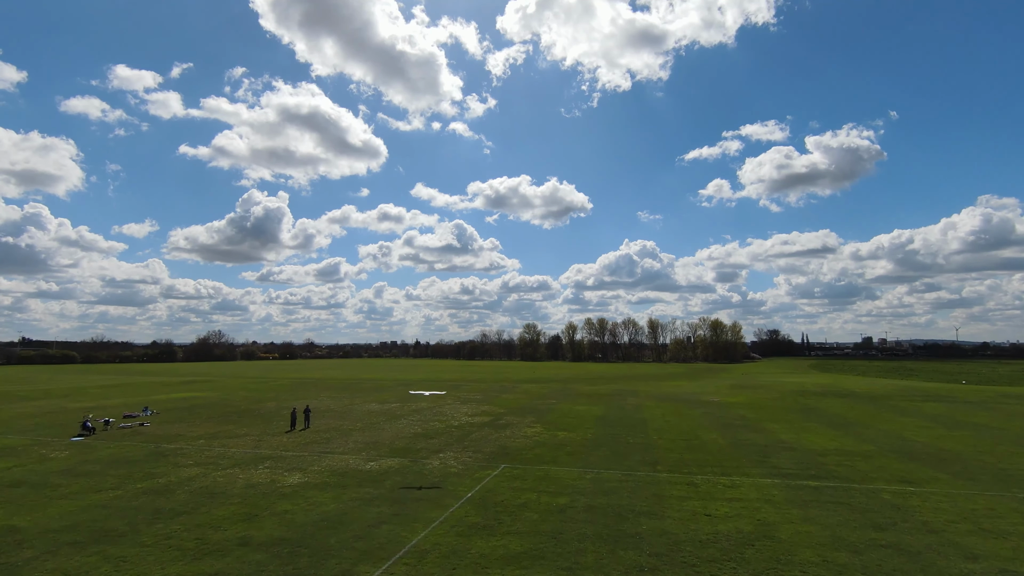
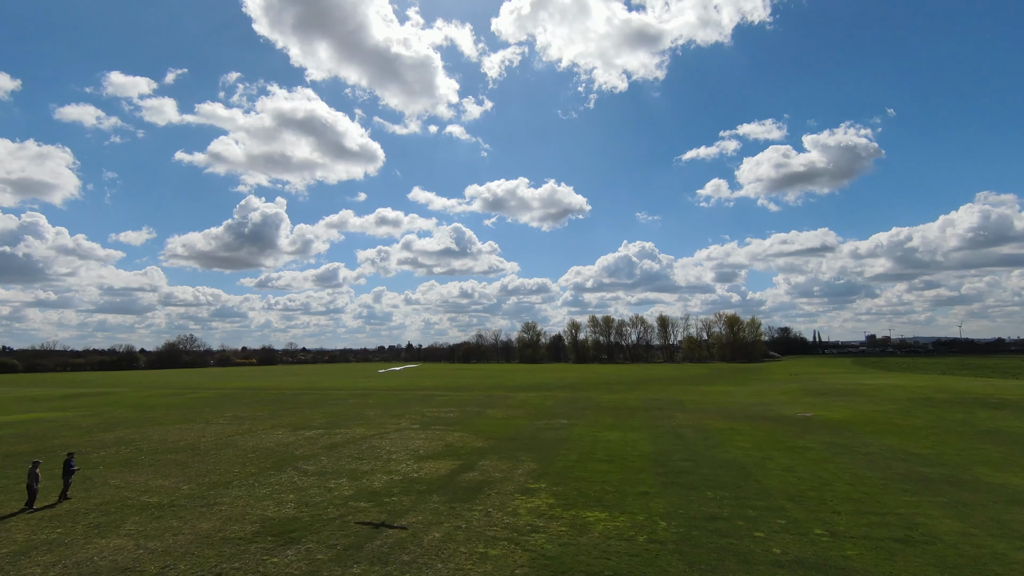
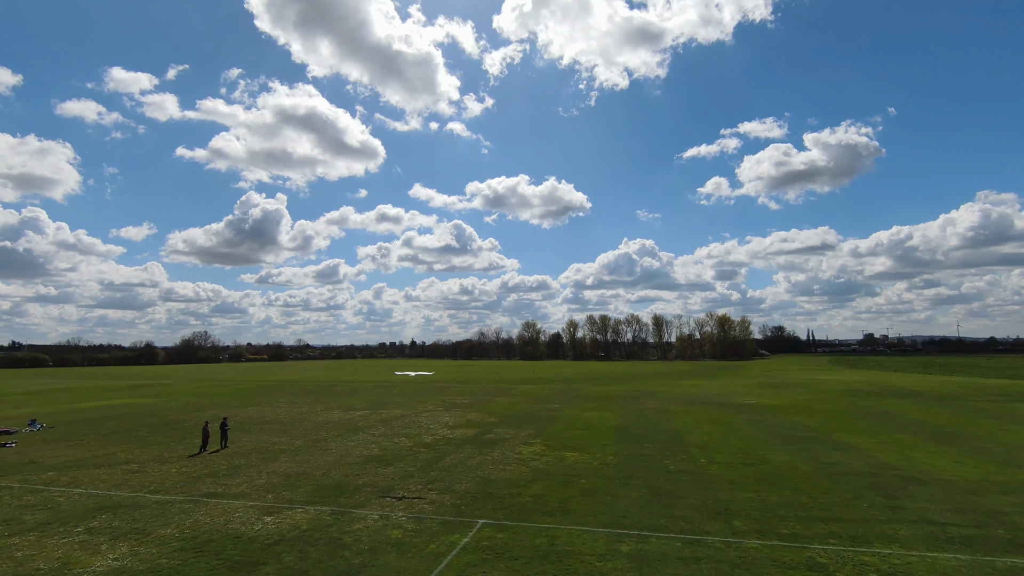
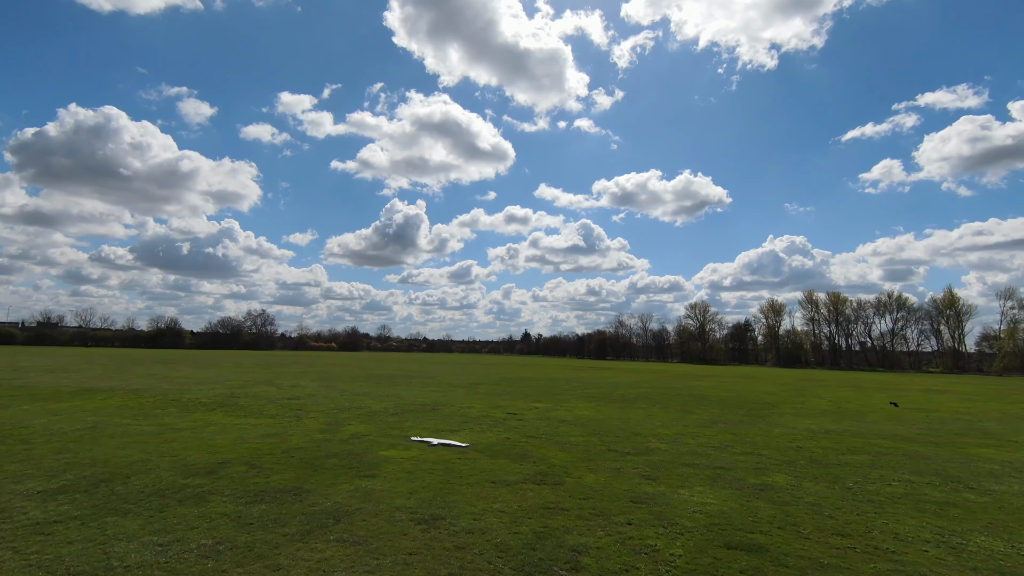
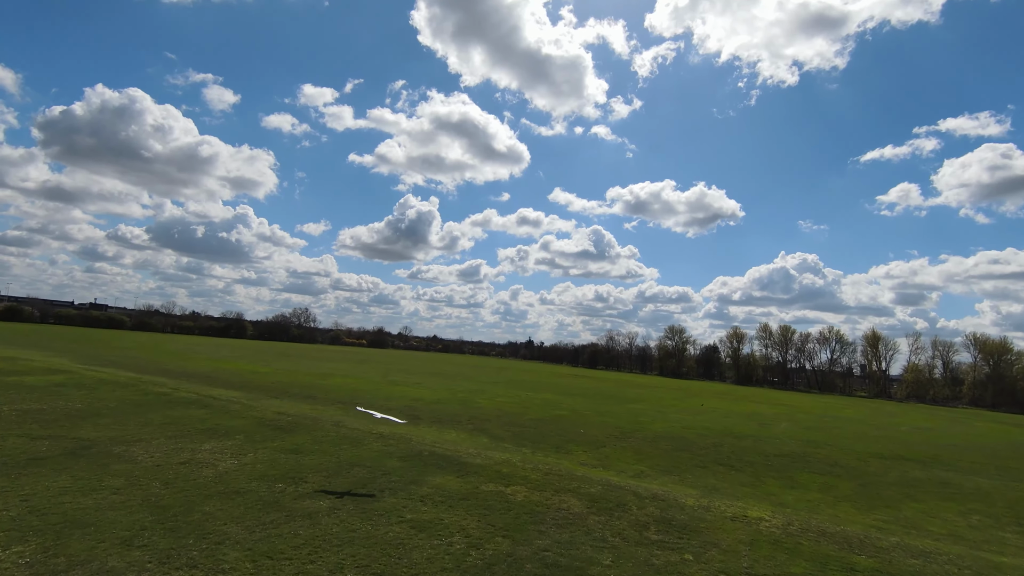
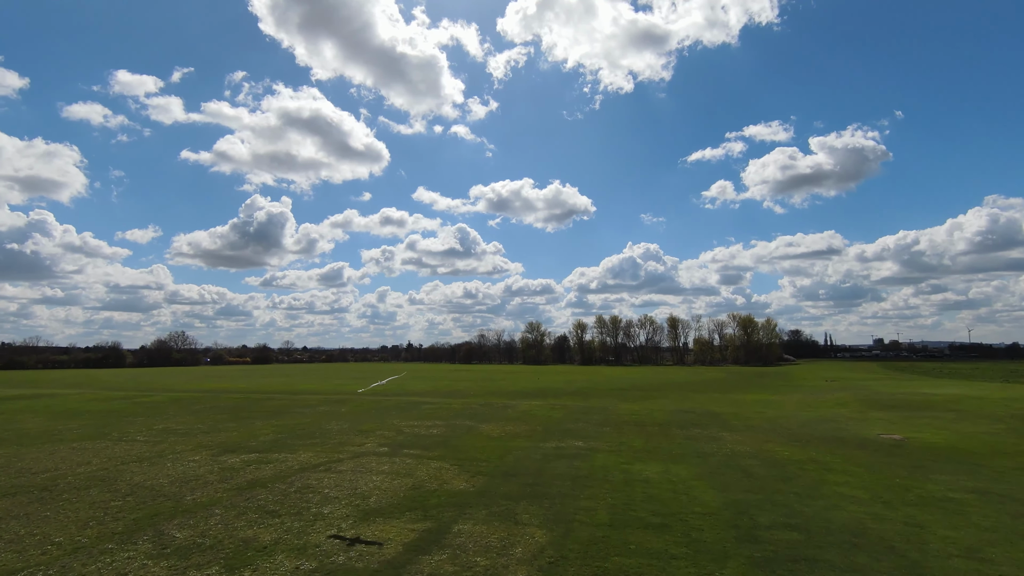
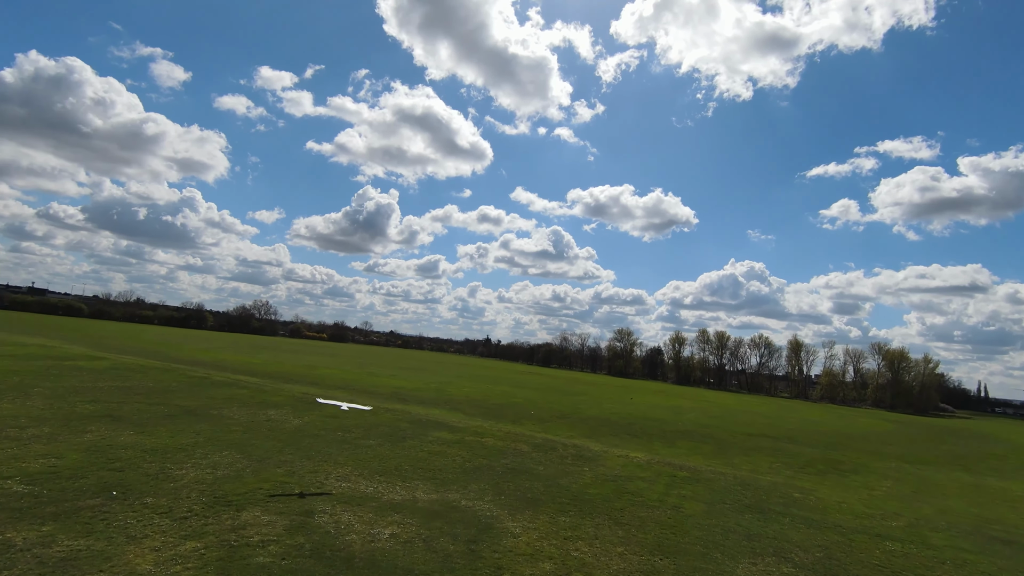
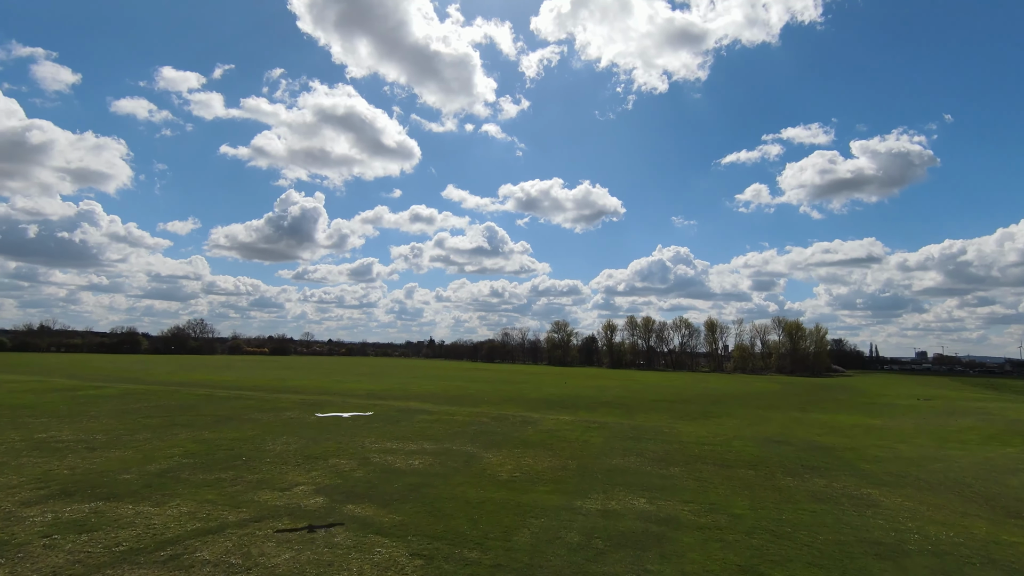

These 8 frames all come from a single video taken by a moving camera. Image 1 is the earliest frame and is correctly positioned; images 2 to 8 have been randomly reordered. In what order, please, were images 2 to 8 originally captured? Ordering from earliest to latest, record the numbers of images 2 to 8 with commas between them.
3, 2, 6, 8, 7, 5, 4
